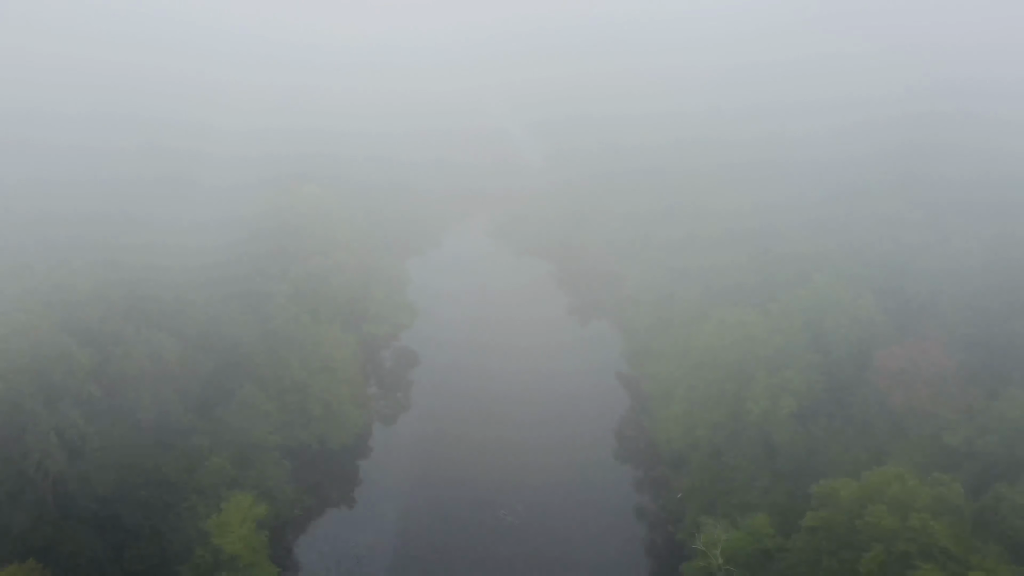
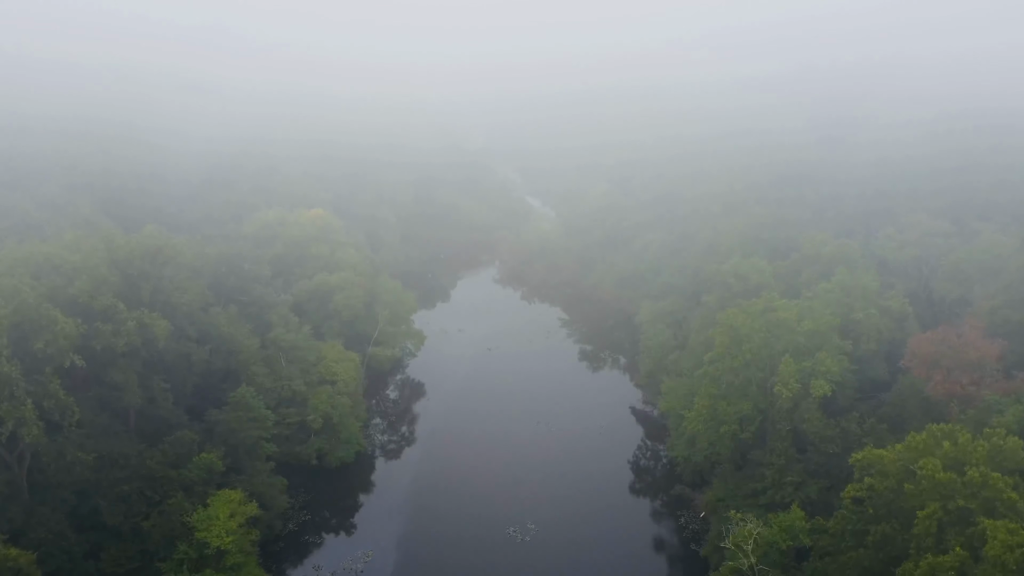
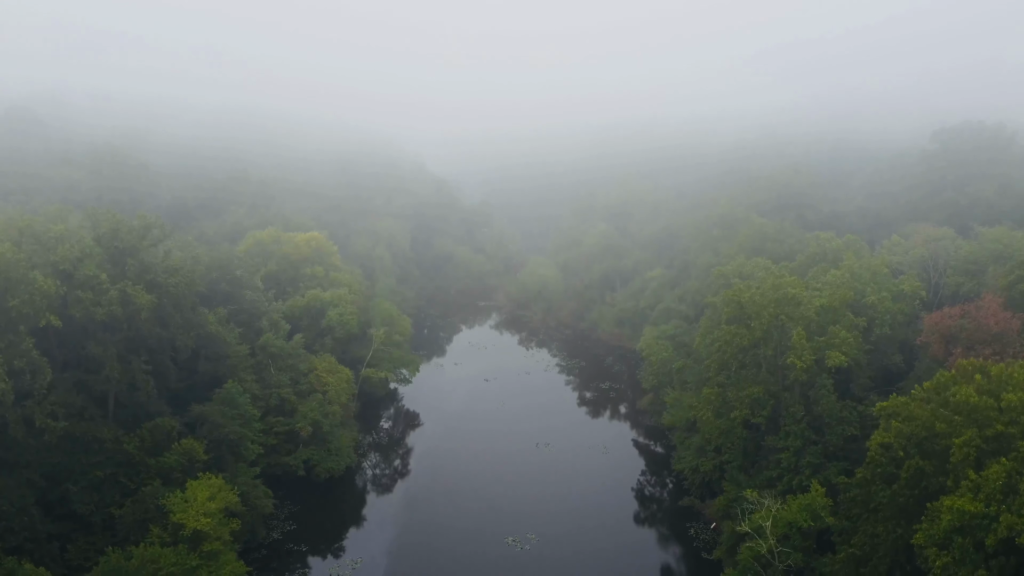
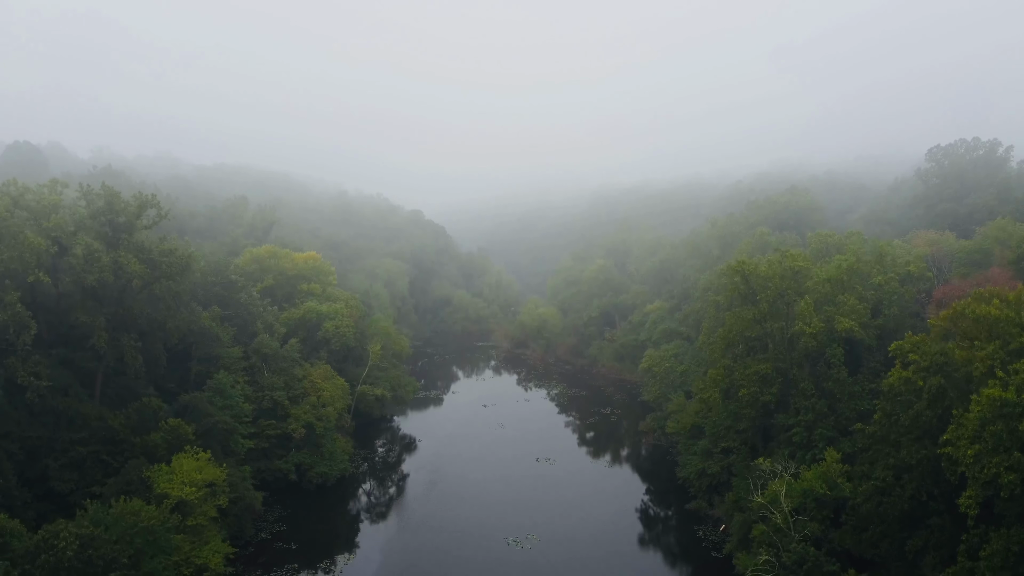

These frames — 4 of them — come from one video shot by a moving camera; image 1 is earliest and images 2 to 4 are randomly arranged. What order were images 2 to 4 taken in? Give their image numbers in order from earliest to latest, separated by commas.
2, 3, 4
